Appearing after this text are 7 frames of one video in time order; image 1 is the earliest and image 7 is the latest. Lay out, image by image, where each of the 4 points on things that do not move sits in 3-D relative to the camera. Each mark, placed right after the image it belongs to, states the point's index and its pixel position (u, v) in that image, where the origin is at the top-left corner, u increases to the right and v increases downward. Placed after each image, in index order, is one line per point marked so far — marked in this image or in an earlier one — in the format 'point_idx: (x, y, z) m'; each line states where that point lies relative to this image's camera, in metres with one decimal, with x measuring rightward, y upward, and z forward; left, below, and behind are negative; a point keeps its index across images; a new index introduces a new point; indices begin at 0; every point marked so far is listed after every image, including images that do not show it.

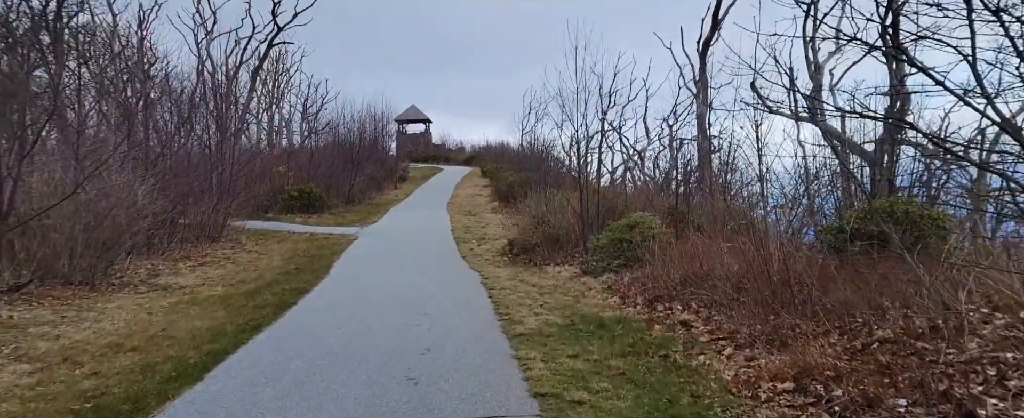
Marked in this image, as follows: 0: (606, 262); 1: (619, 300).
0: (+1.3, -0.8, +8.2) m
1: (+1.2, -1.1, +6.7) m
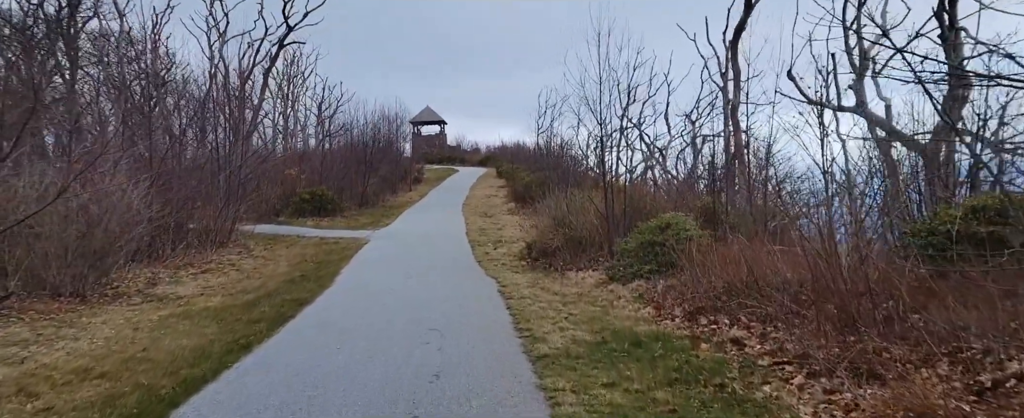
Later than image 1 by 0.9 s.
0: (+1.6, -0.8, +7.4) m
1: (+1.4, -1.1, +6.0) m
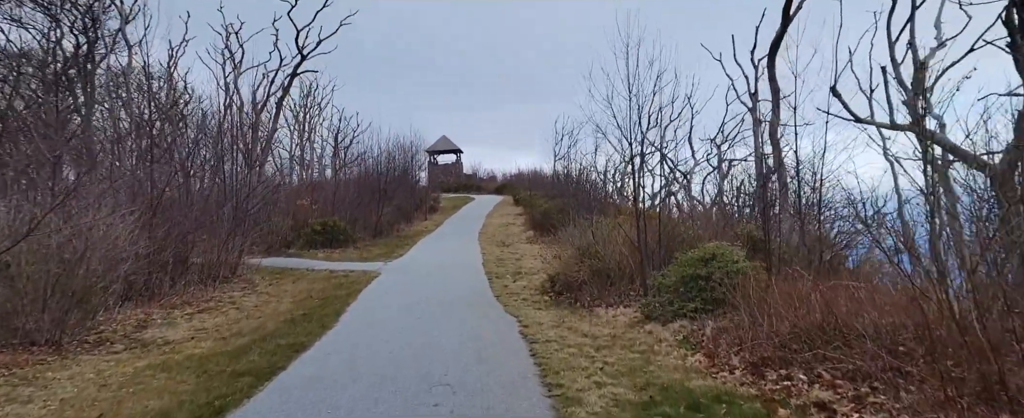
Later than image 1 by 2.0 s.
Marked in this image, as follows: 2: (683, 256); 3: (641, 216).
0: (+1.9, -1.1, +6.5) m
1: (+1.7, -1.3, +5.0) m
2: (+2.1, -0.6, +7.2) m
3: (+1.9, -0.1, +8.4) m
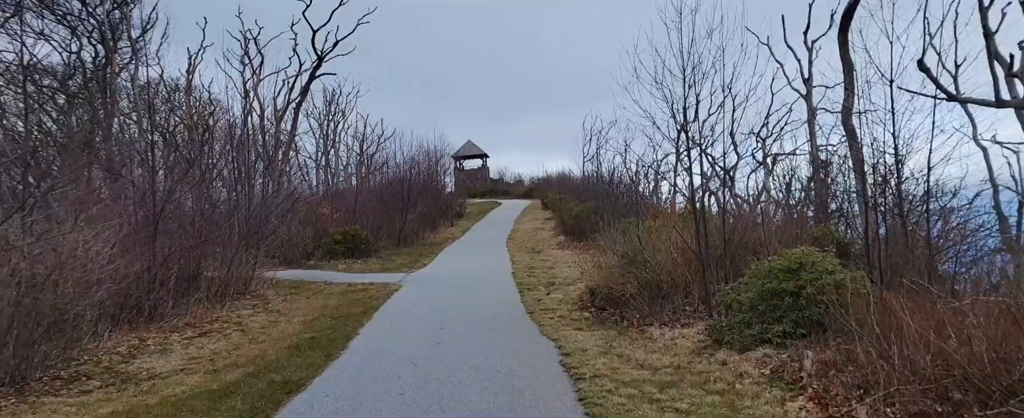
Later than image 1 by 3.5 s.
0: (+2.2, -1.1, +5.2) m
1: (+1.9, -1.3, +3.7) m
2: (+2.5, -0.6, +5.9) m
3: (+2.3, -0.1, +7.1) m
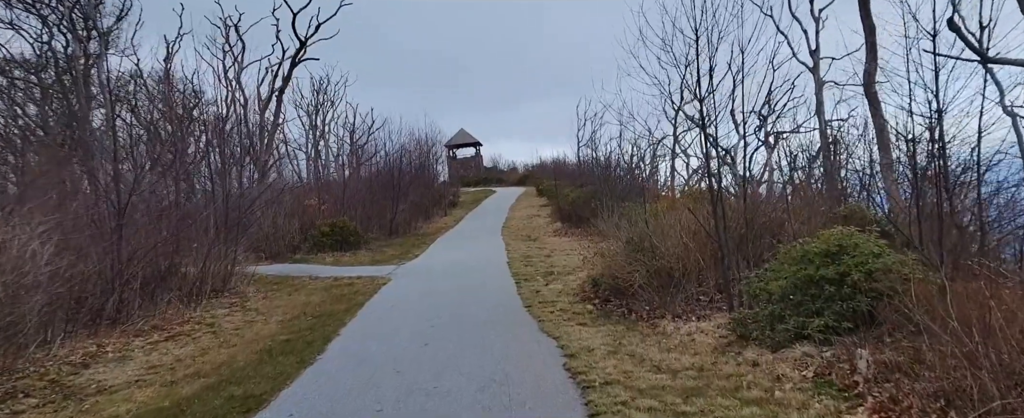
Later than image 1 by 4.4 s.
0: (+2.2, -0.9, +4.5) m
1: (+1.9, -1.1, +3.0) m
2: (+2.4, -0.4, +5.1) m
3: (+2.2, +0.2, +6.4) m
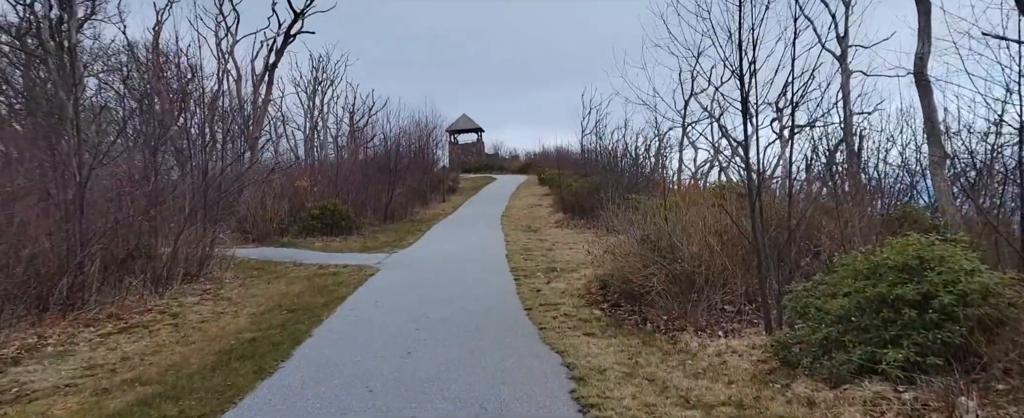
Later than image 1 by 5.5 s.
0: (+2.1, -0.9, +3.6) m
1: (+1.9, -1.2, +2.1) m
2: (+2.4, -0.4, +4.2) m
3: (+2.2, +0.2, +5.5) m
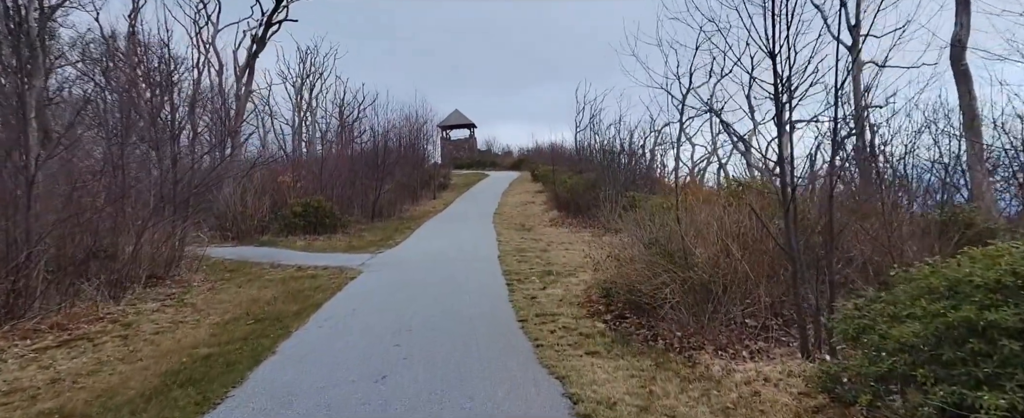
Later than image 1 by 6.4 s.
0: (+2.1, -0.9, +2.8) m
1: (+1.9, -1.2, +1.4) m
2: (+2.4, -0.4, +3.5) m
3: (+2.2, +0.2, +4.7) m
